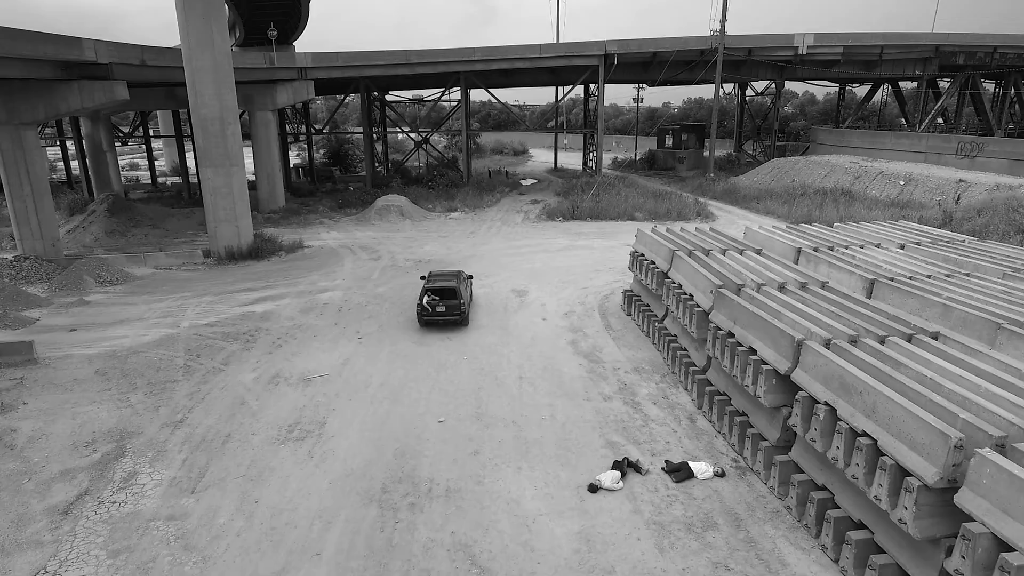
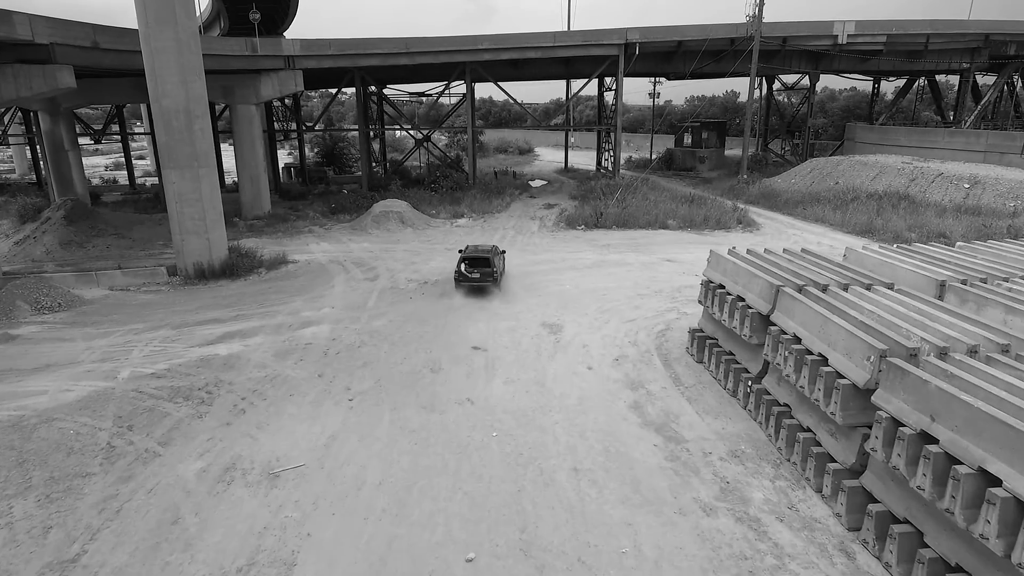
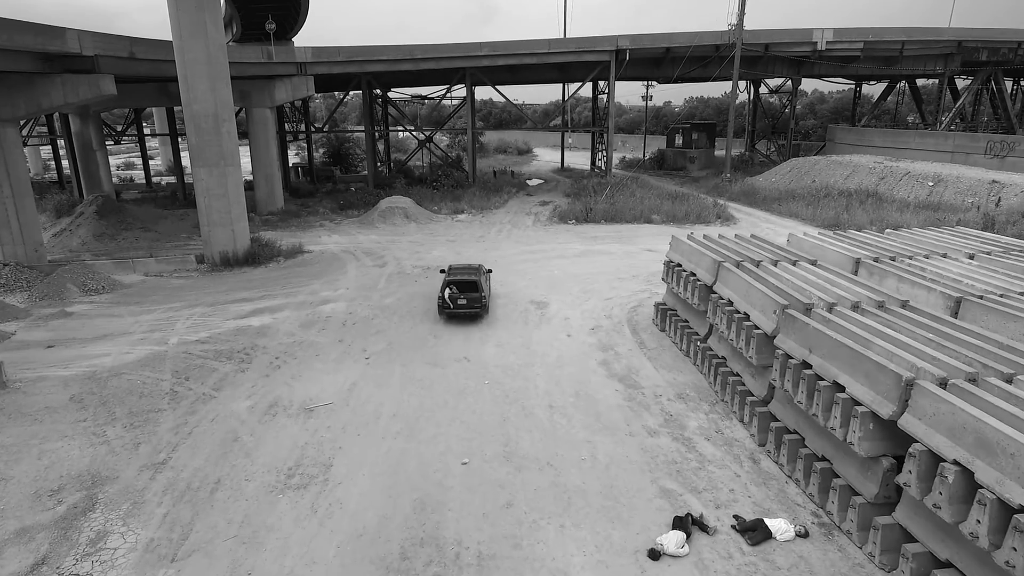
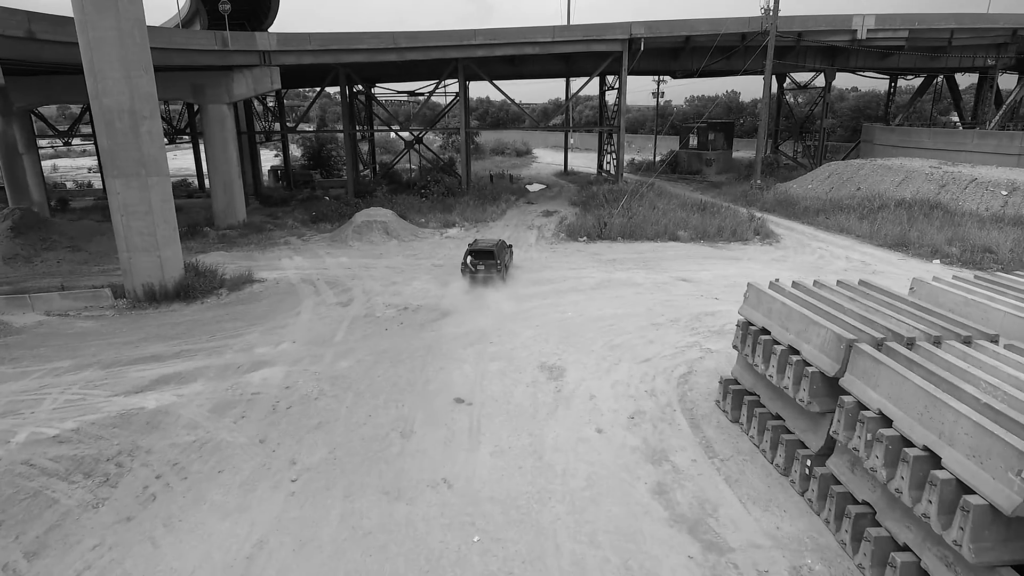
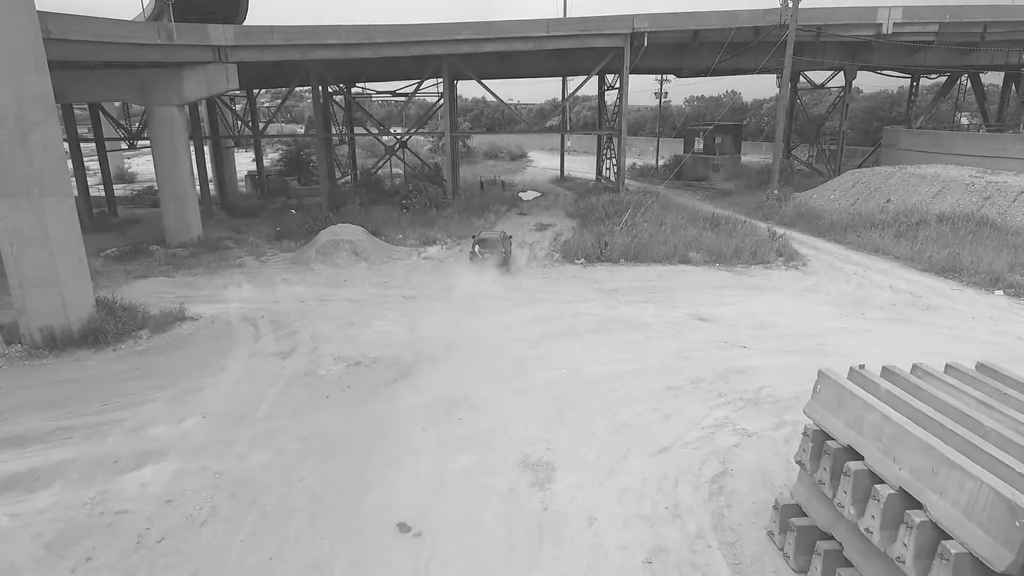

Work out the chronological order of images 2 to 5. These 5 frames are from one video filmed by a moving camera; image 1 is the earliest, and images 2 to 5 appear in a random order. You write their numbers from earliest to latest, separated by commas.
3, 2, 4, 5
